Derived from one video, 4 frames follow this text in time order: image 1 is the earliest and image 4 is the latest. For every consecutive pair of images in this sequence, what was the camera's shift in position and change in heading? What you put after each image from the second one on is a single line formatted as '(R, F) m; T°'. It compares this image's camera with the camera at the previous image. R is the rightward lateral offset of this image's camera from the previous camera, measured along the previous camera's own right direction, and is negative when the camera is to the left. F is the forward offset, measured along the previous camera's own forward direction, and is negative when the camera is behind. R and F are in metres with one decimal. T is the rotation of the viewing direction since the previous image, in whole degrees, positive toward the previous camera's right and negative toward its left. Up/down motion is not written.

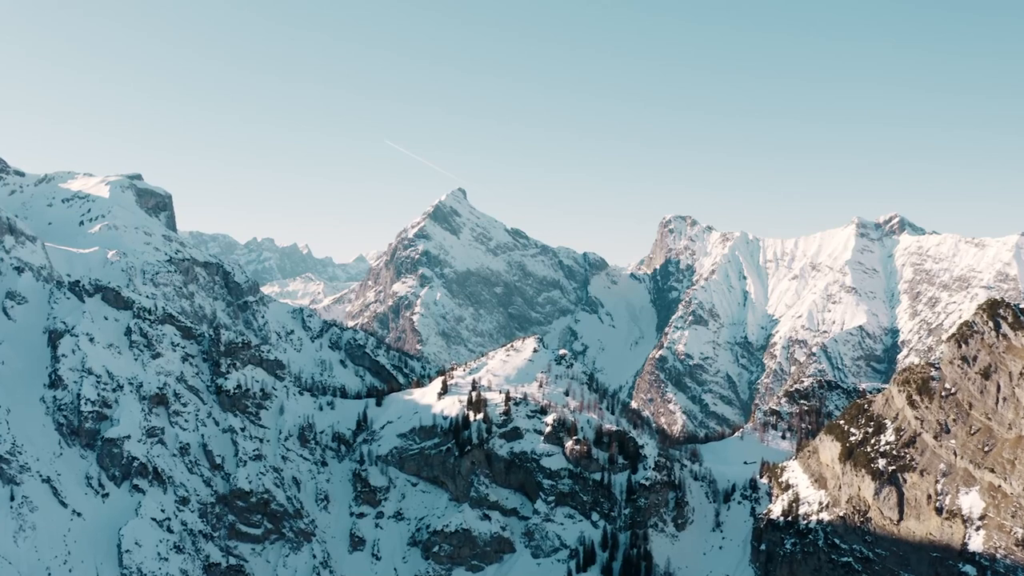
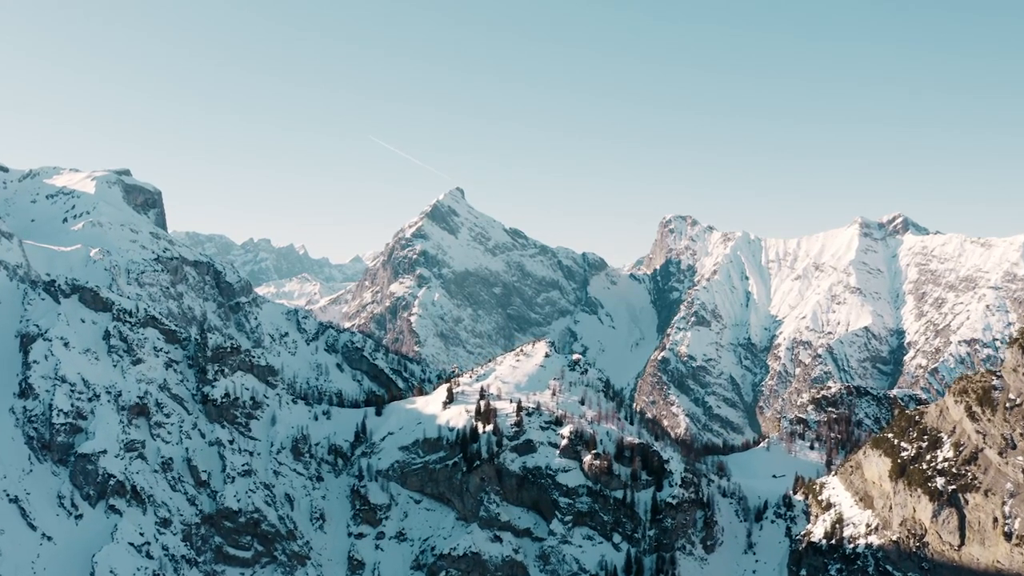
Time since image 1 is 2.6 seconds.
(-4.2, +20.3) m; 0°
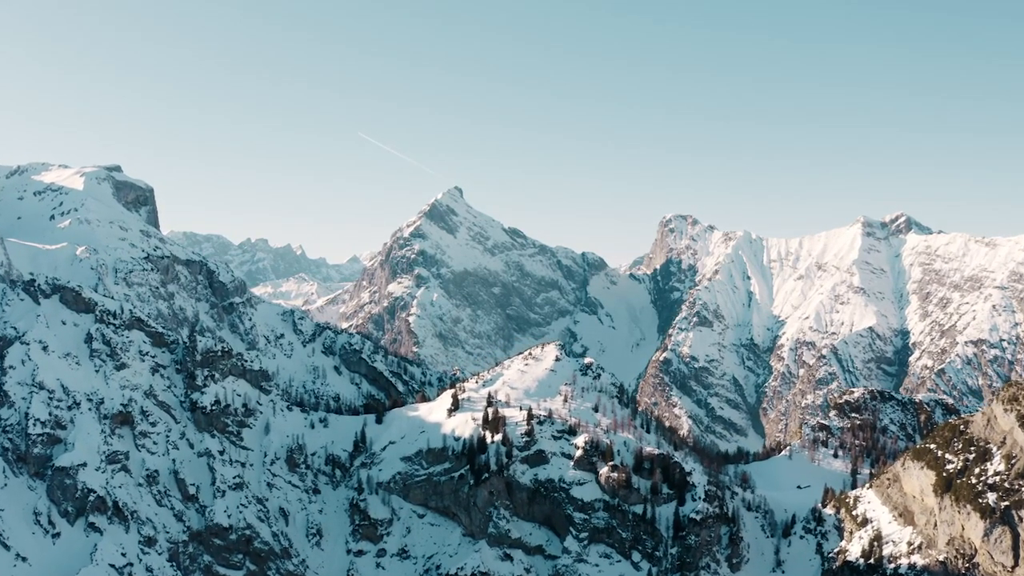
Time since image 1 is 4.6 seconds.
(-3.2, +14.9) m; 0°
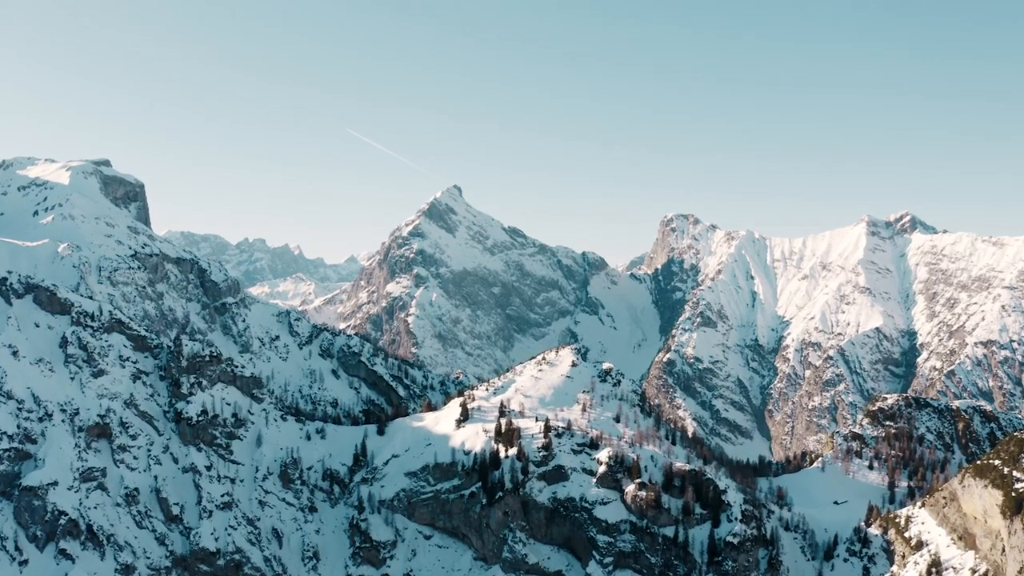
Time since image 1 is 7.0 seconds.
(-4.1, +18.9) m; 0°
